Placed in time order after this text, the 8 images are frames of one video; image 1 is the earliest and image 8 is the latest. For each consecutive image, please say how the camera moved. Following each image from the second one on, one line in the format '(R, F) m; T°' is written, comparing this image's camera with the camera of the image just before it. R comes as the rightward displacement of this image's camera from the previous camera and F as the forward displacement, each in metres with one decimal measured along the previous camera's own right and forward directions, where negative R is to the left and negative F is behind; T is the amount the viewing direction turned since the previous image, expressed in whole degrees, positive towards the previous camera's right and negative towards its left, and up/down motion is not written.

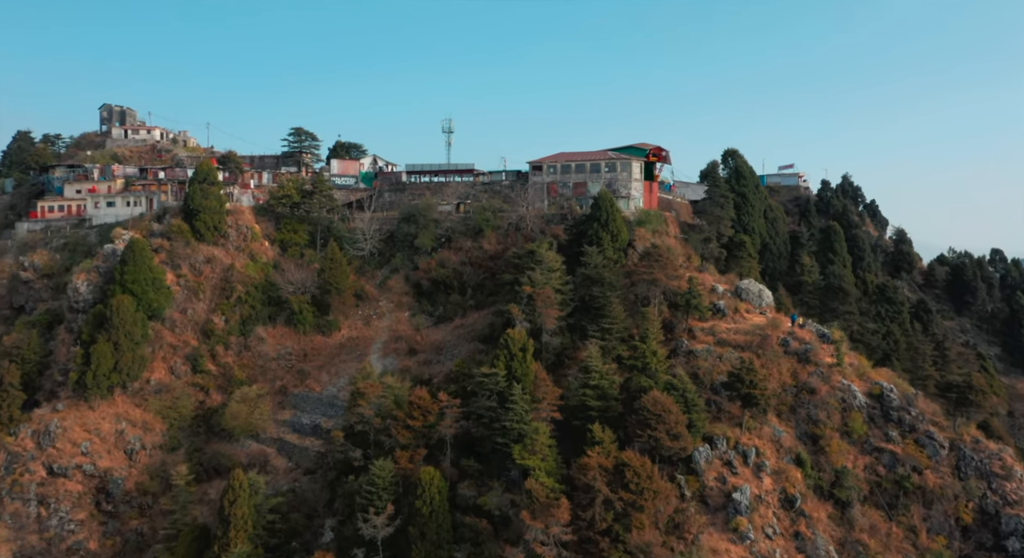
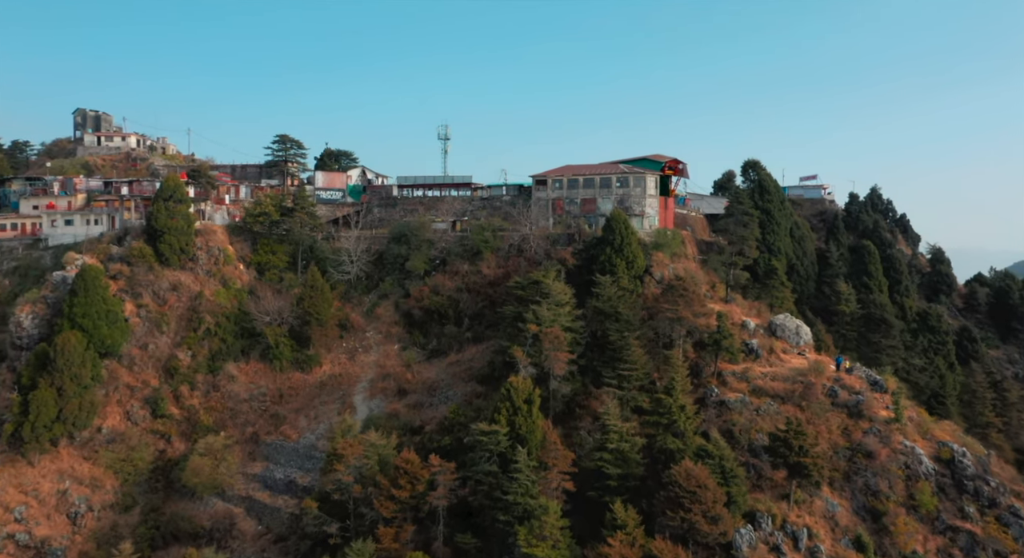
(-0.2, +4.9) m; 0°
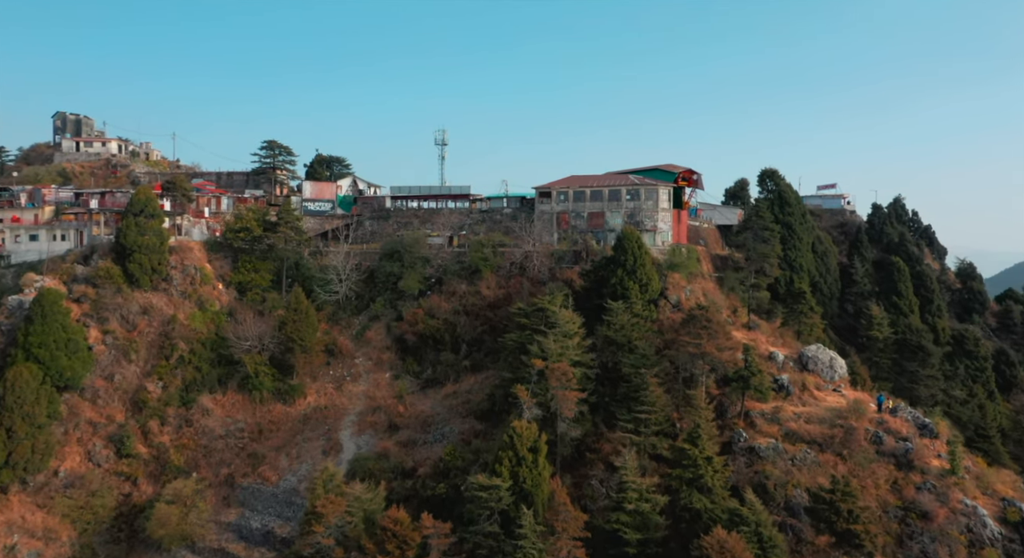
(-0.1, +3.5) m; 0°
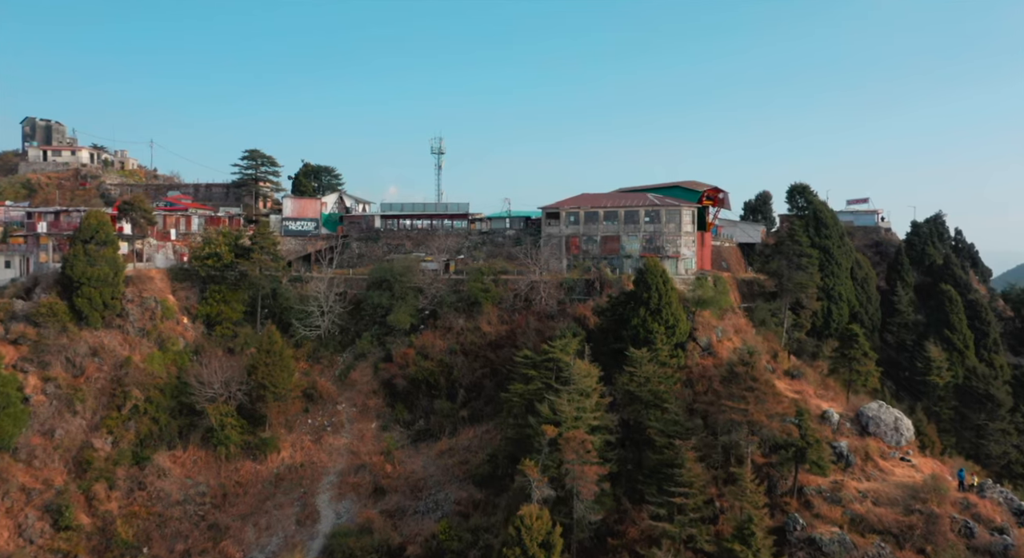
(-0.2, +4.9) m; 0°
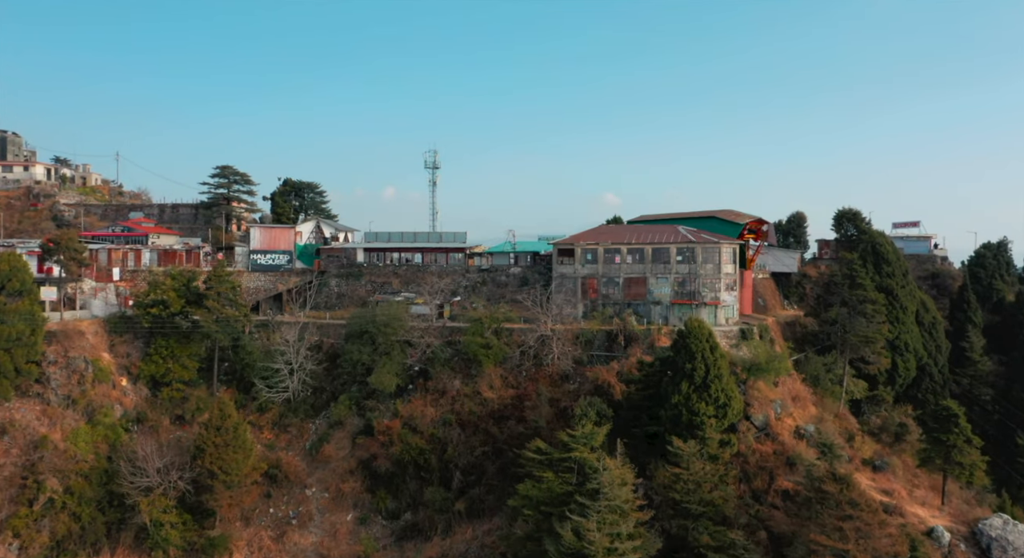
(-0.3, +6.3) m; 0°
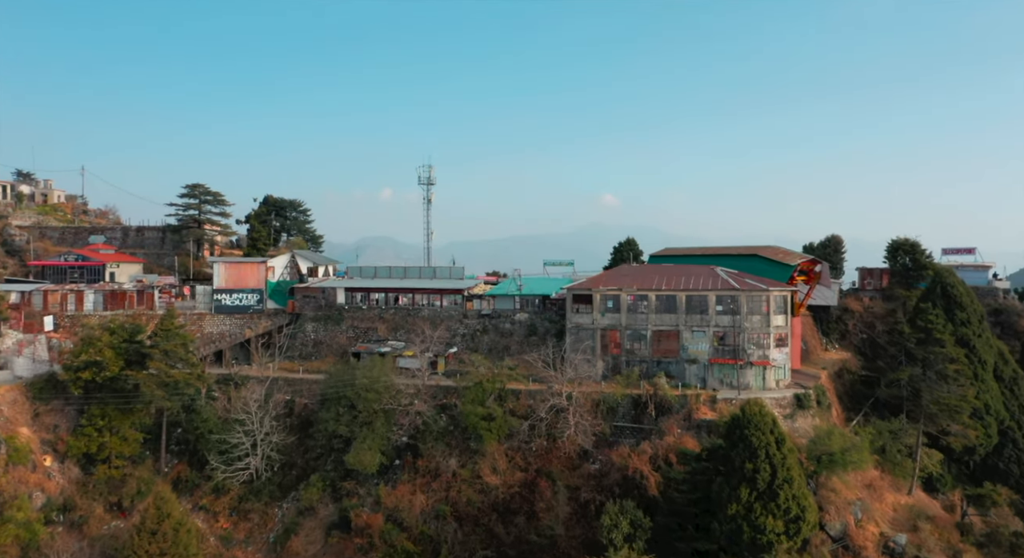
(-0.3, +5.3) m; 0°
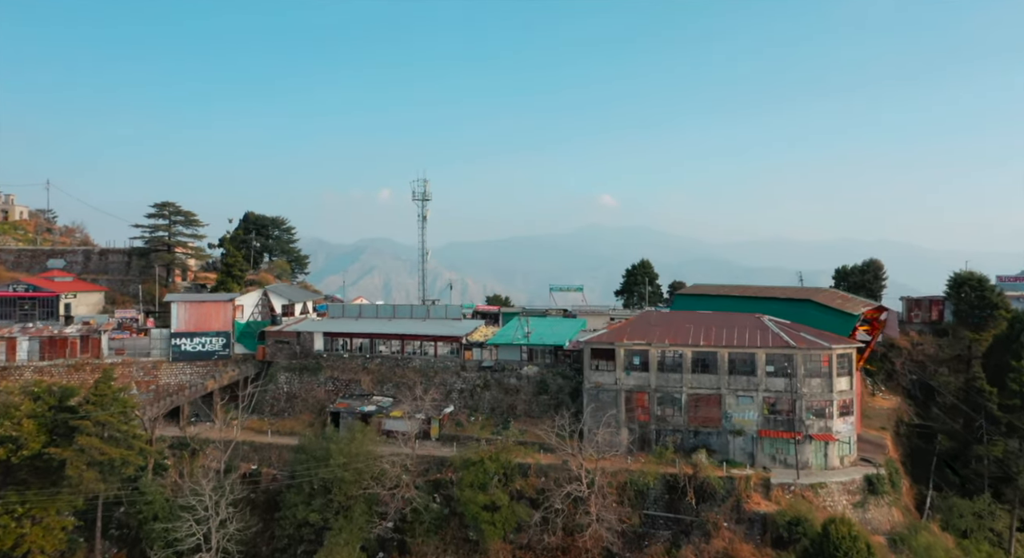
(-0.2, +4.6) m; 0°
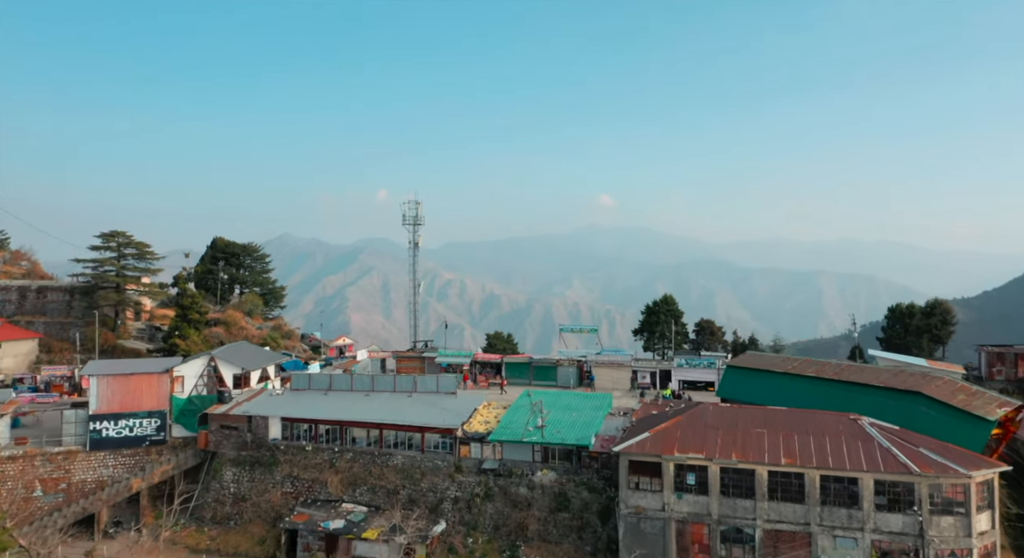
(-0.3, +6.0) m; 0°
